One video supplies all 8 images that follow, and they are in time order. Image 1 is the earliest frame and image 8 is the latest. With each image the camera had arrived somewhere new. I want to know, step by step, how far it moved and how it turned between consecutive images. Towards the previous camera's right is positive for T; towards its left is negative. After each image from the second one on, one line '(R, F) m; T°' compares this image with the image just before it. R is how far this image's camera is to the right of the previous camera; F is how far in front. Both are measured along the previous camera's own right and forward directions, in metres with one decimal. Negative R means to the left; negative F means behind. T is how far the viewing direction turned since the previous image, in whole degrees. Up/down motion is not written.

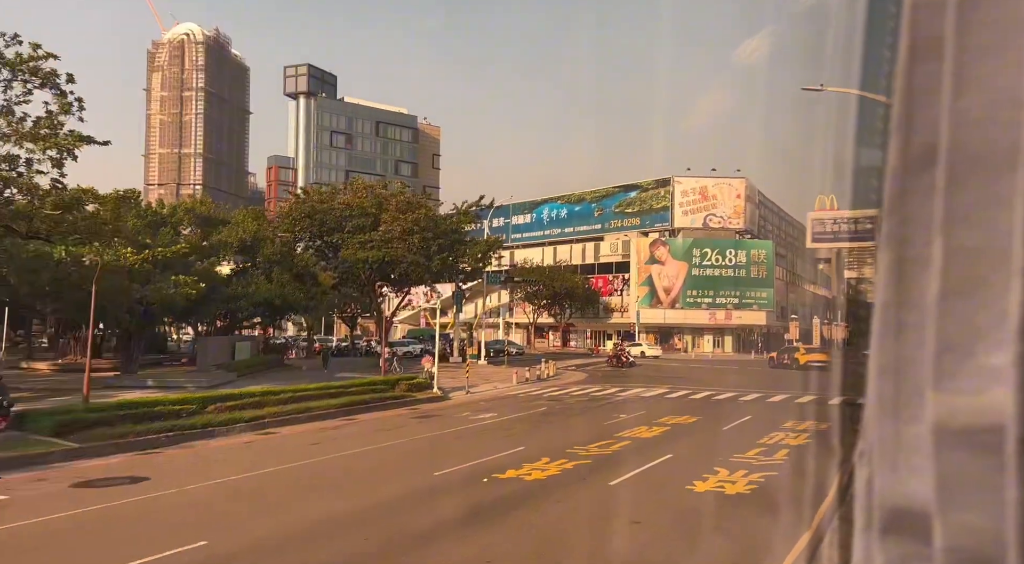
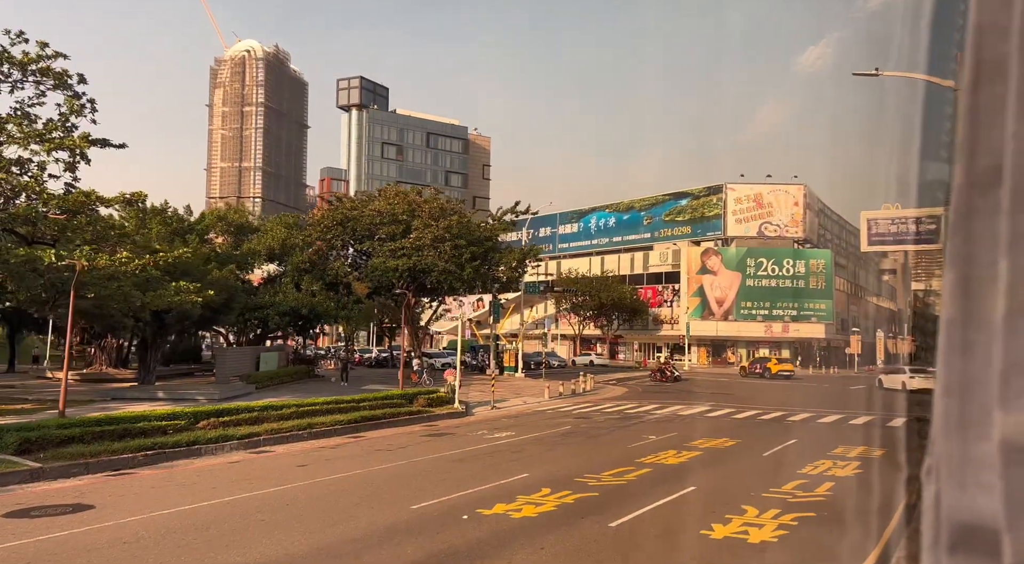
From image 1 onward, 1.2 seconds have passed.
(+0.8, +1.5) m; -4°
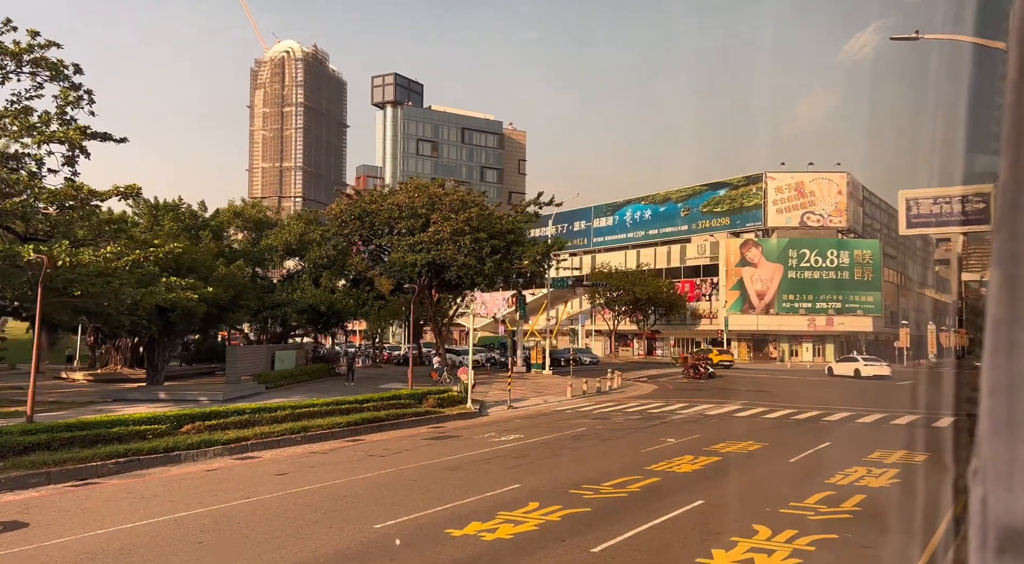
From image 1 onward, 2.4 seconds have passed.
(+0.7, +1.2) m; -3°
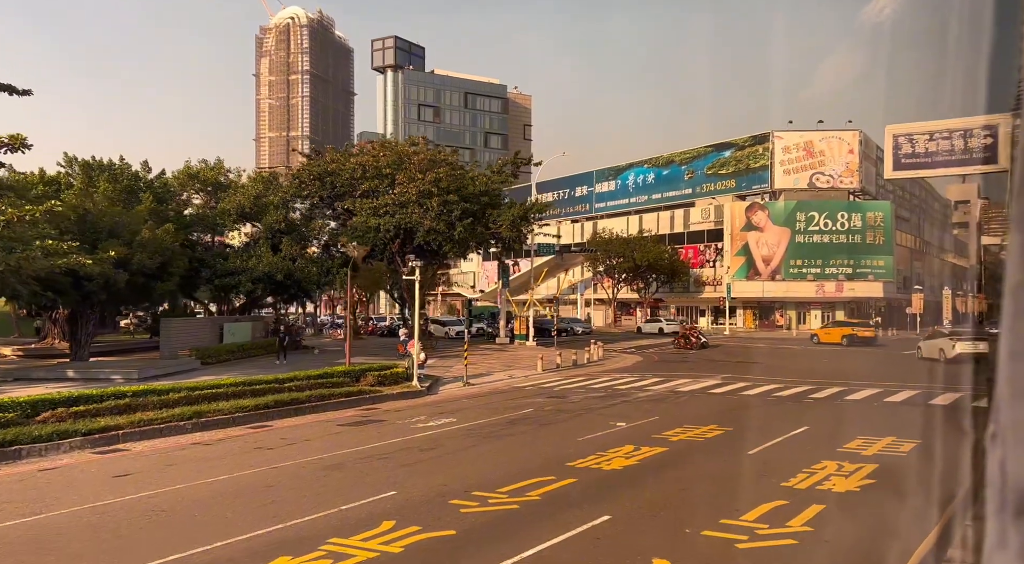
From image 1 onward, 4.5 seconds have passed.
(+1.6, +2.3) m; -1°
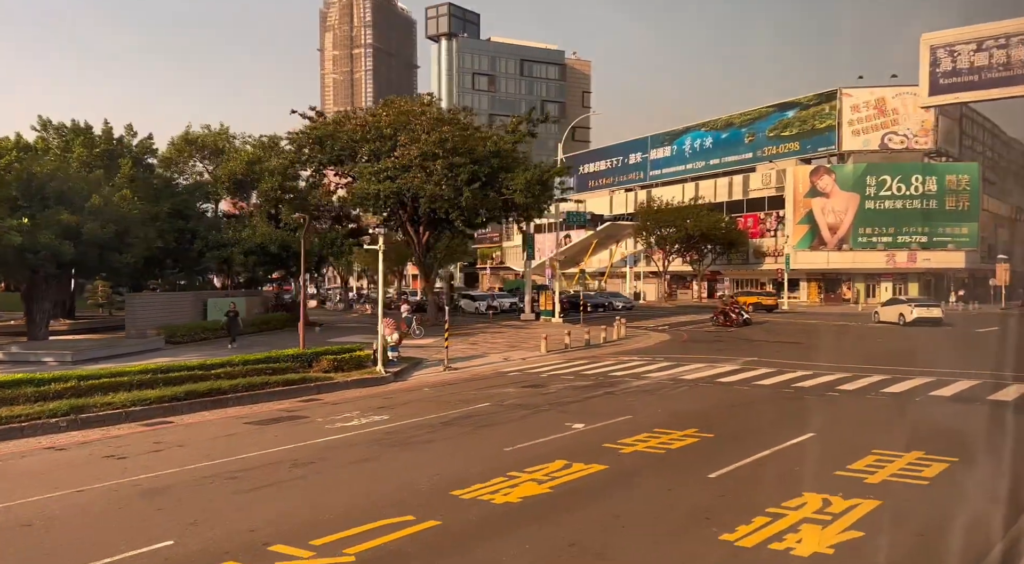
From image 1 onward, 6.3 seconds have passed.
(+1.9, +2.7) m; -5°
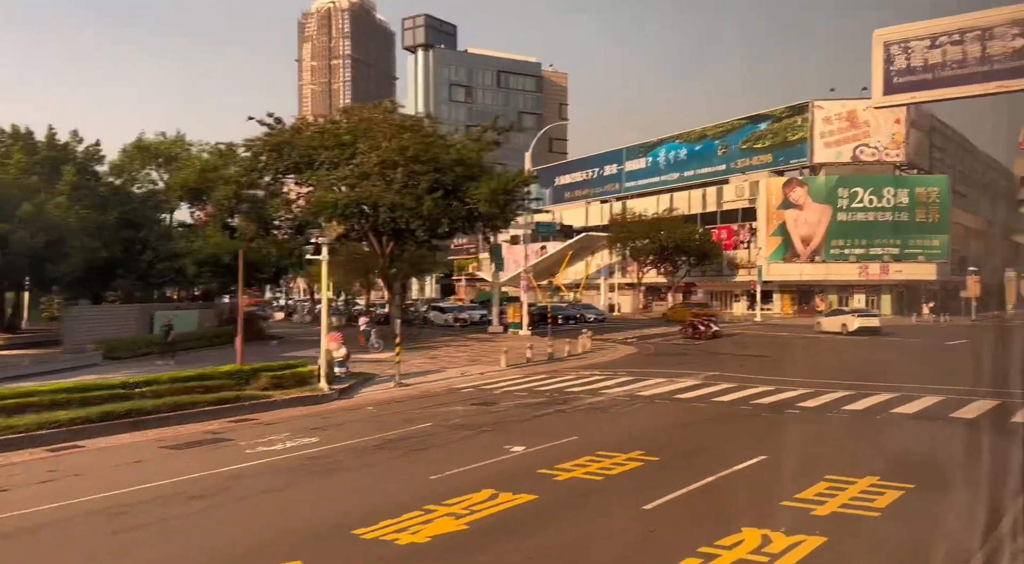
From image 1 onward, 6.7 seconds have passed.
(+0.6, +0.7) m; +1°
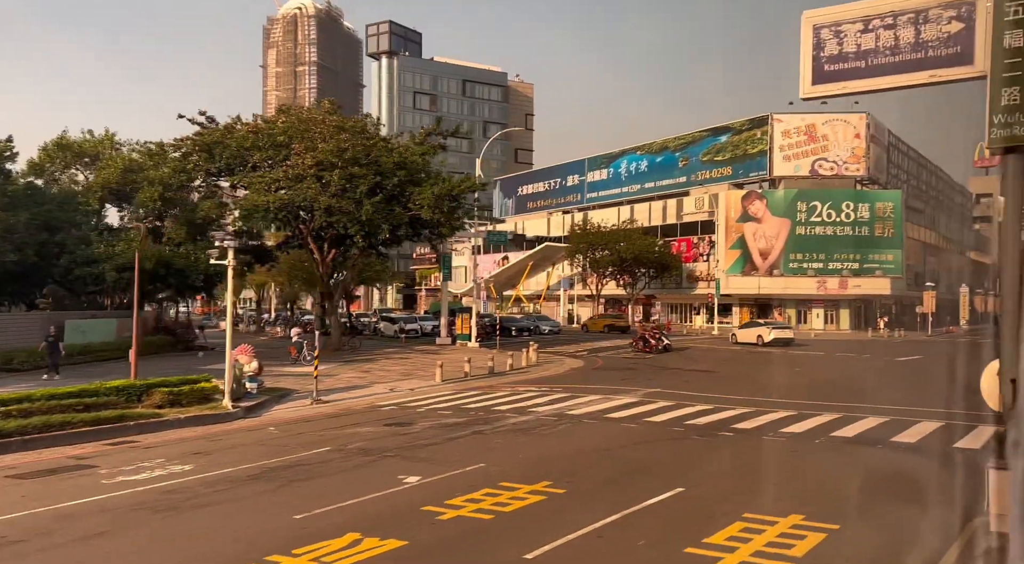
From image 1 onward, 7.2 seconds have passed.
(+0.8, +1.1) m; +2°
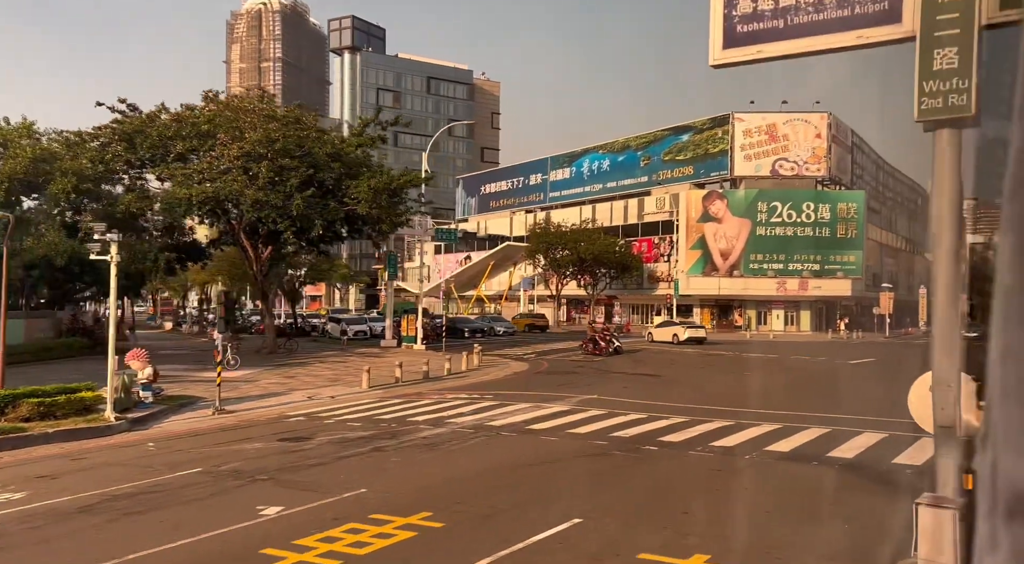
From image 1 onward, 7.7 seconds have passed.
(+0.9, +1.2) m; +2°
